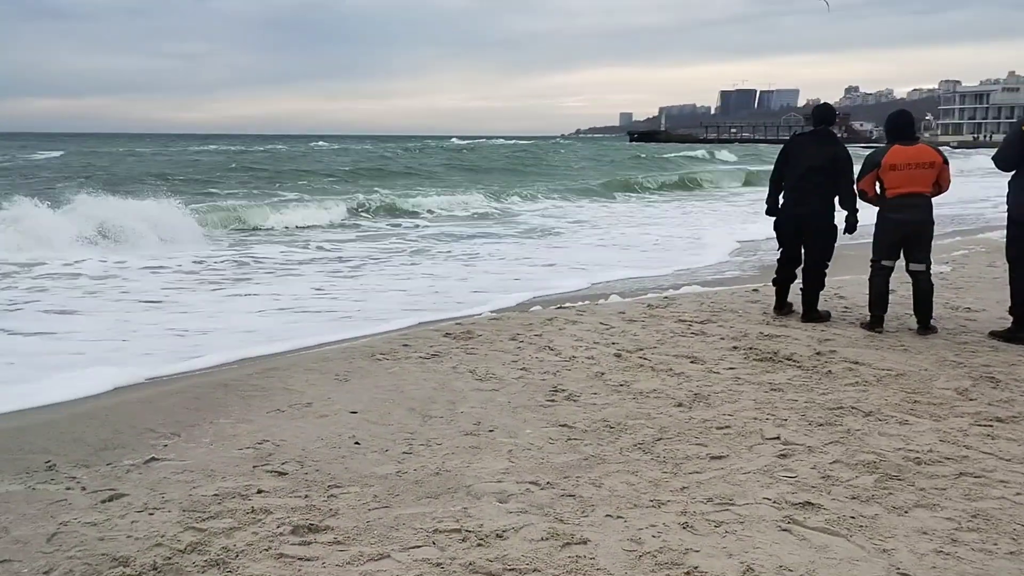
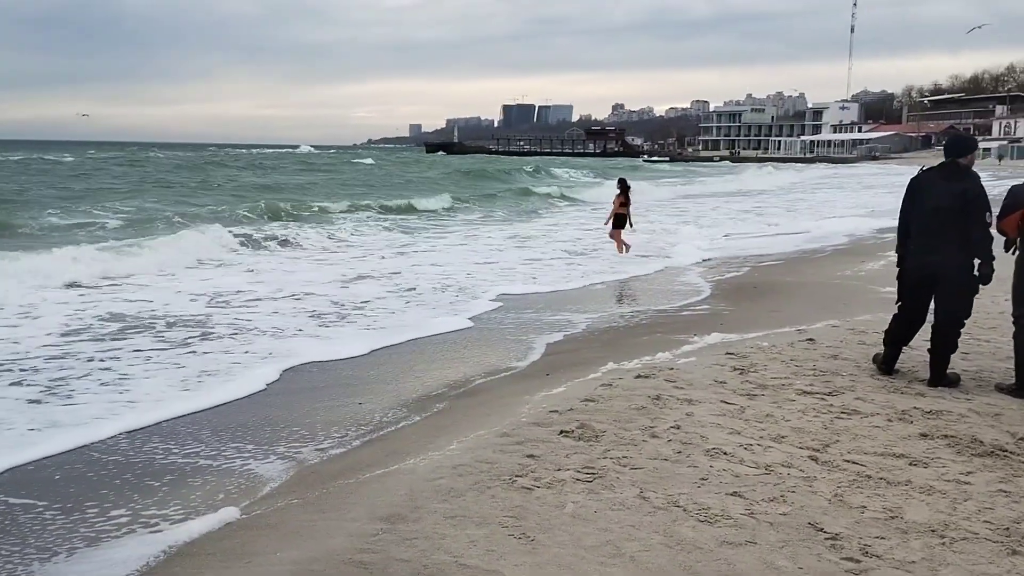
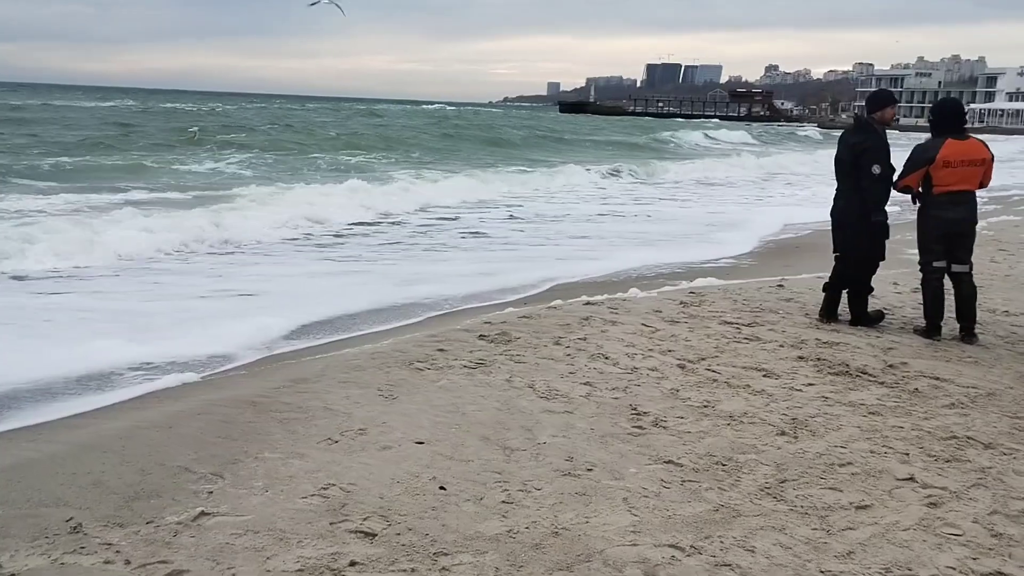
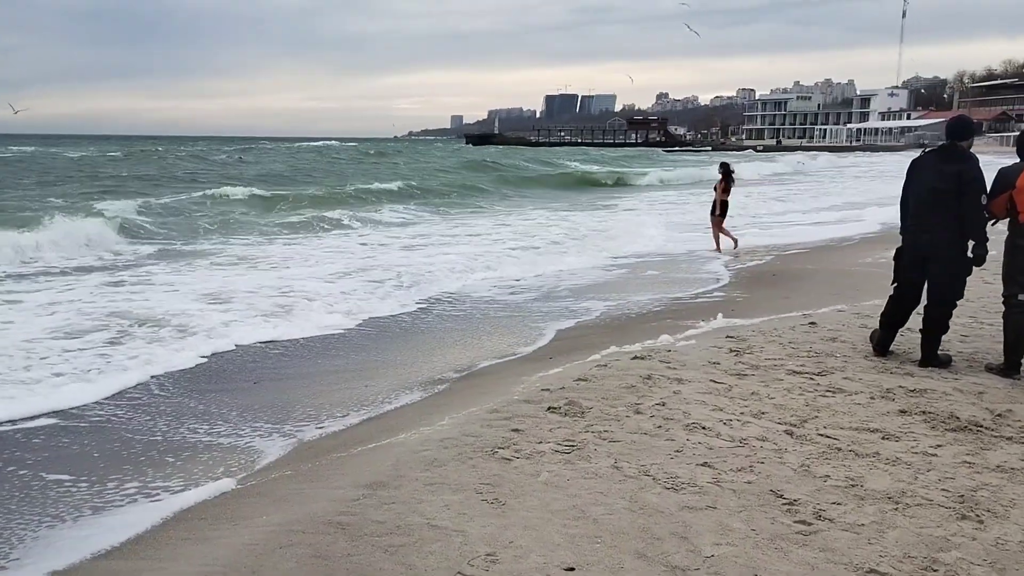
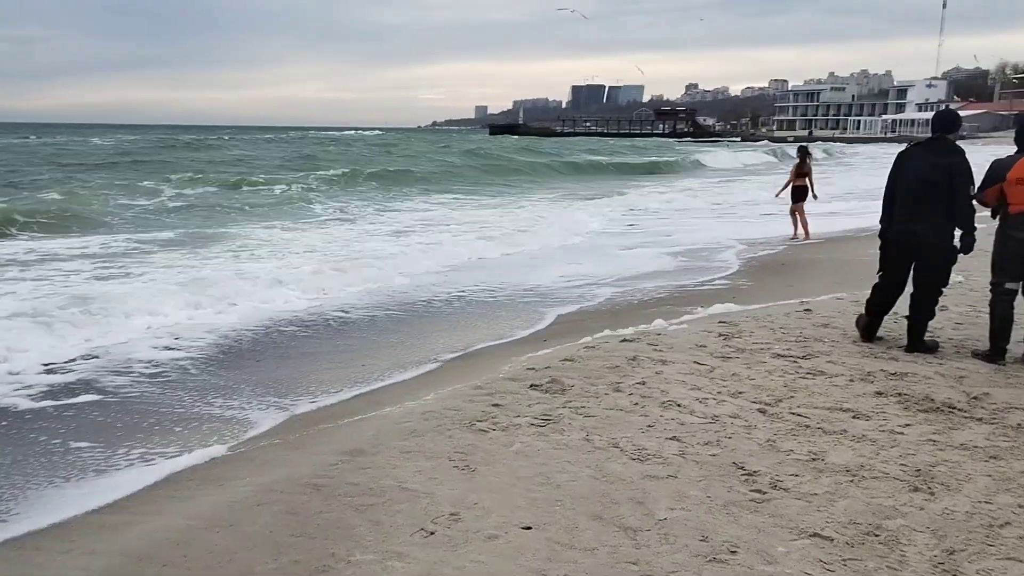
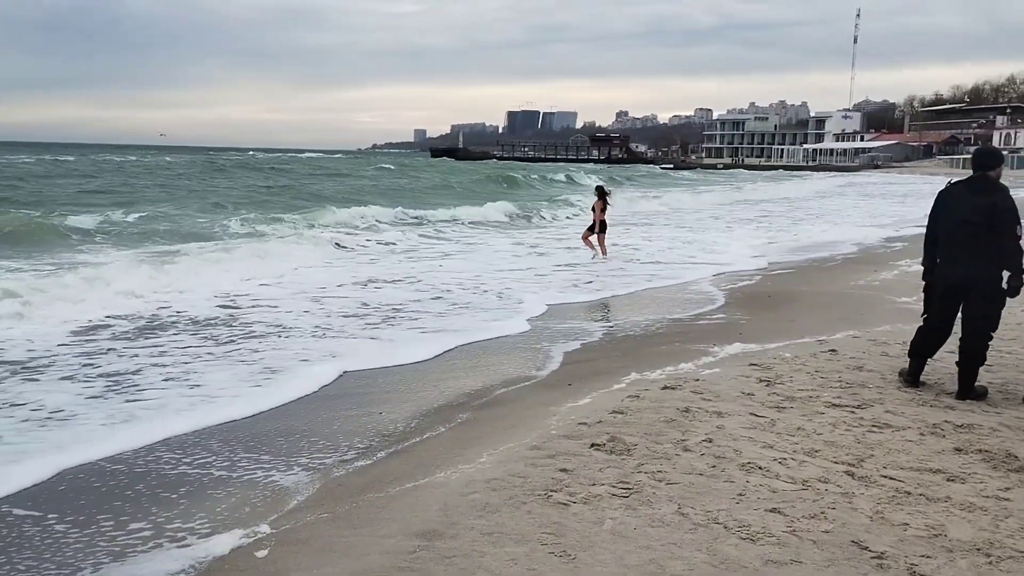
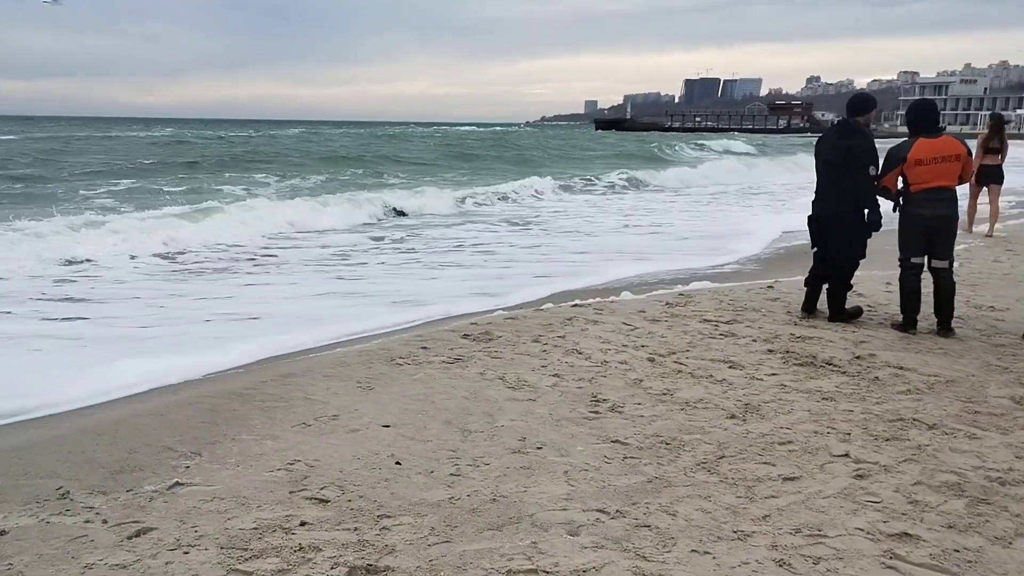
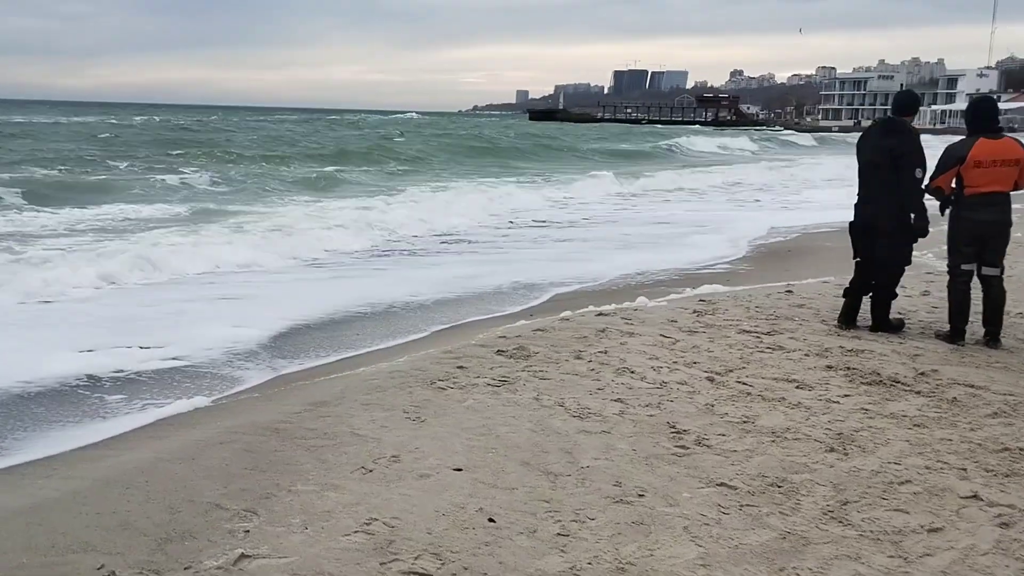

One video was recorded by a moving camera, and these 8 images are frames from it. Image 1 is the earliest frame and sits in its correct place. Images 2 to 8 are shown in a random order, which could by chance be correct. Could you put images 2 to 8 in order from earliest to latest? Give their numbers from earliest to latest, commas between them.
7, 3, 8, 5, 4, 2, 6
